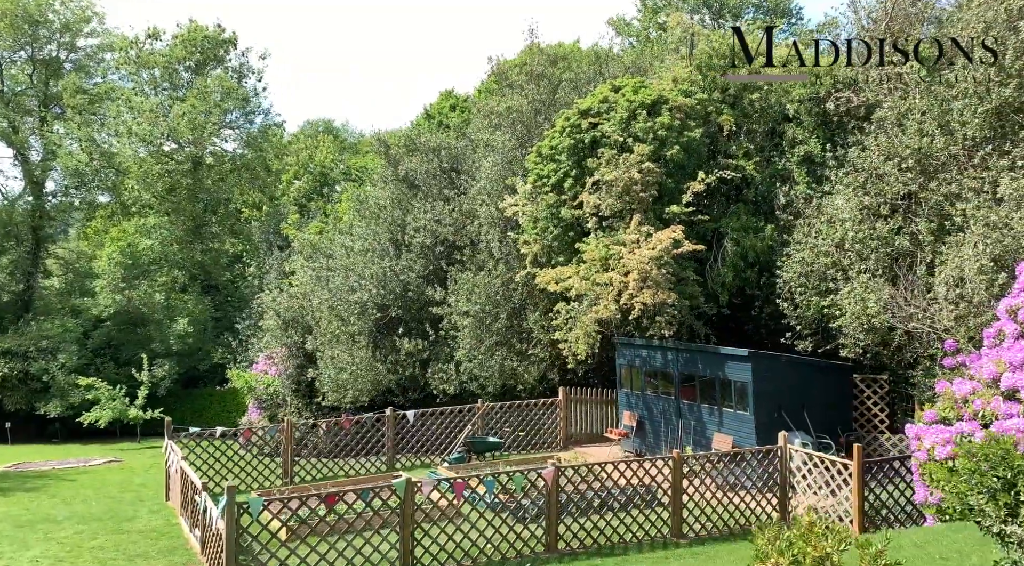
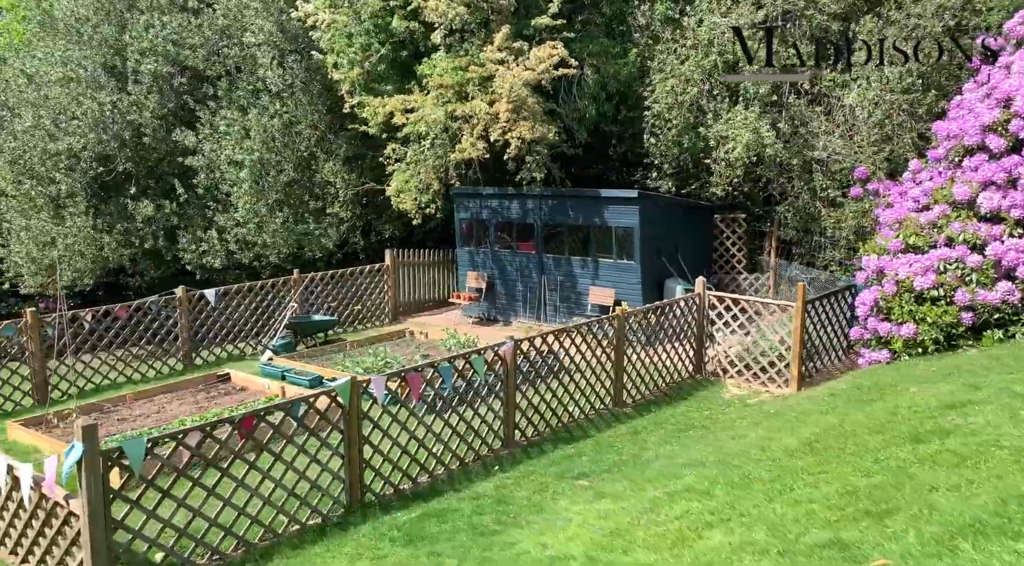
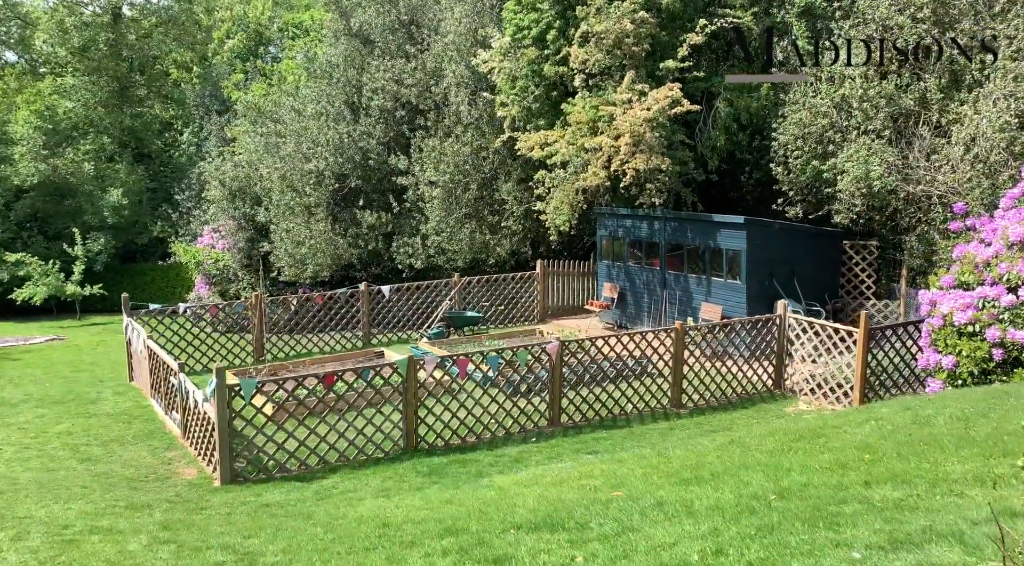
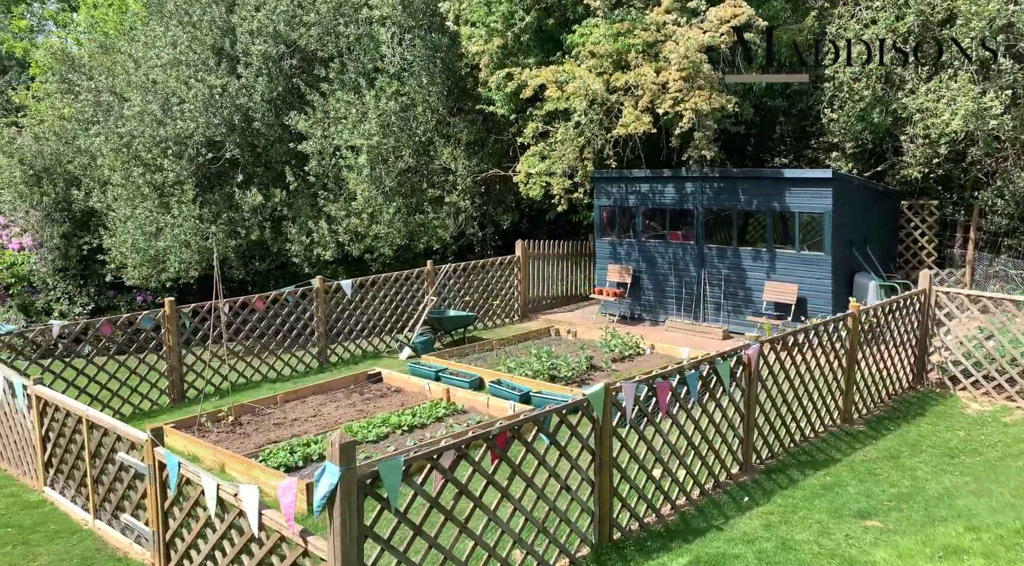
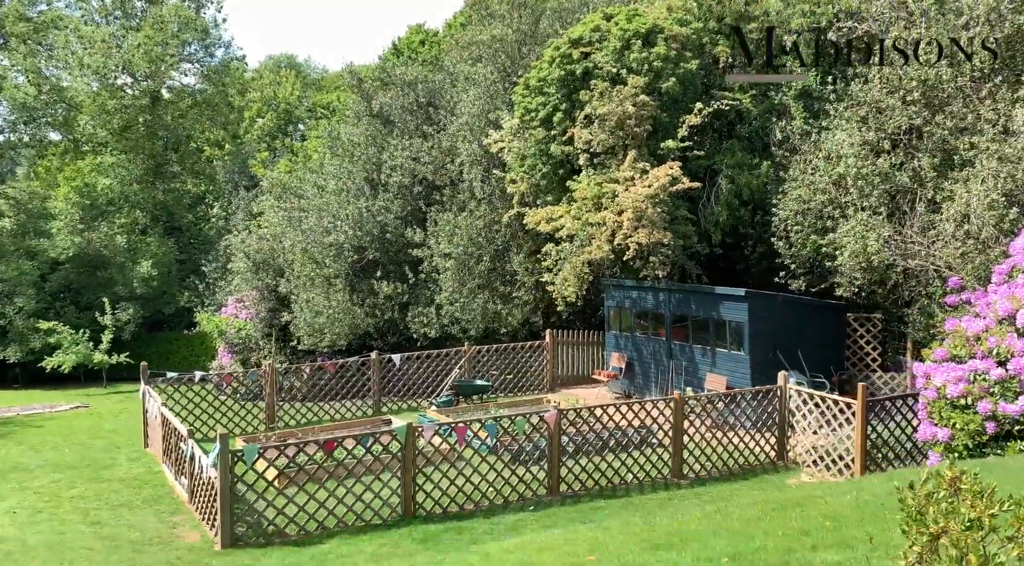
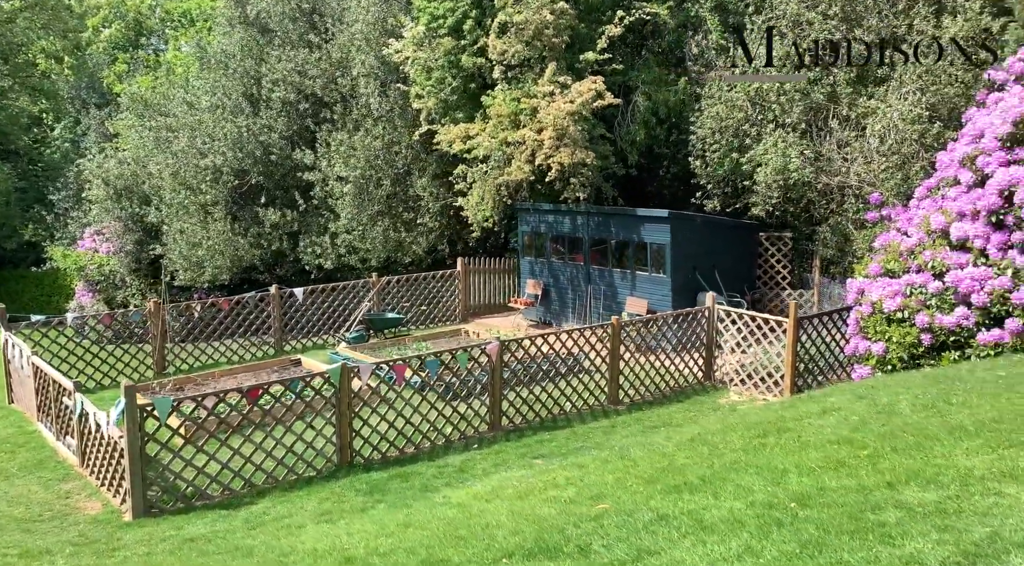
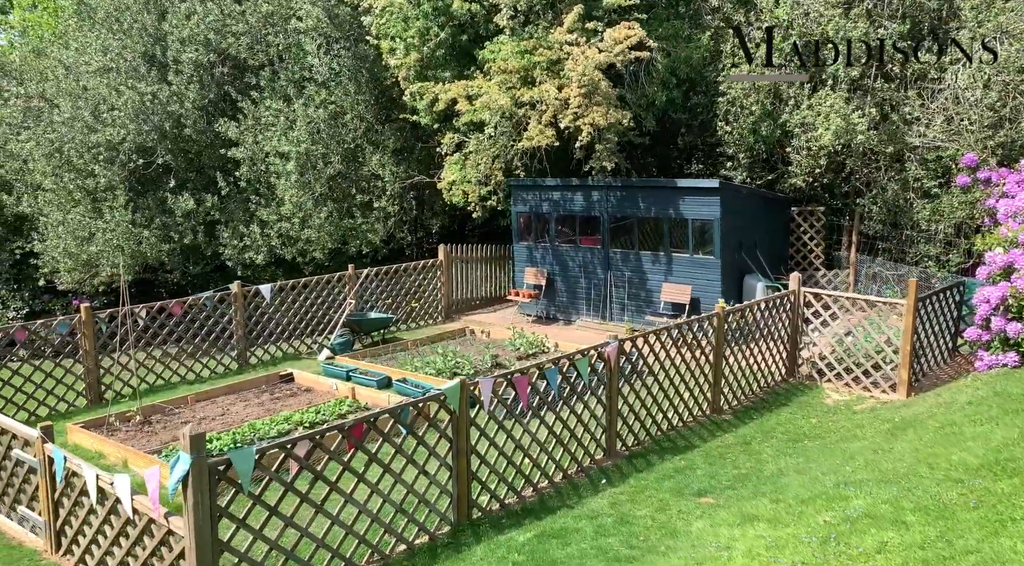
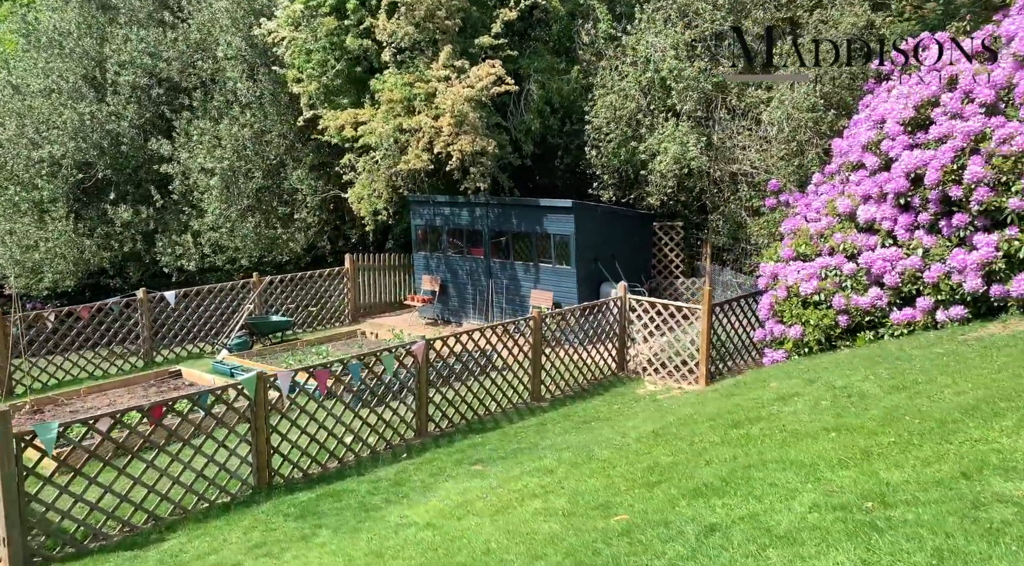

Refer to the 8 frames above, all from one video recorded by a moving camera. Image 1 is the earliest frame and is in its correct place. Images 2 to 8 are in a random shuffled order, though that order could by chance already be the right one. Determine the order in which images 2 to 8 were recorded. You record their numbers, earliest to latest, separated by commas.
5, 3, 6, 8, 2, 7, 4
